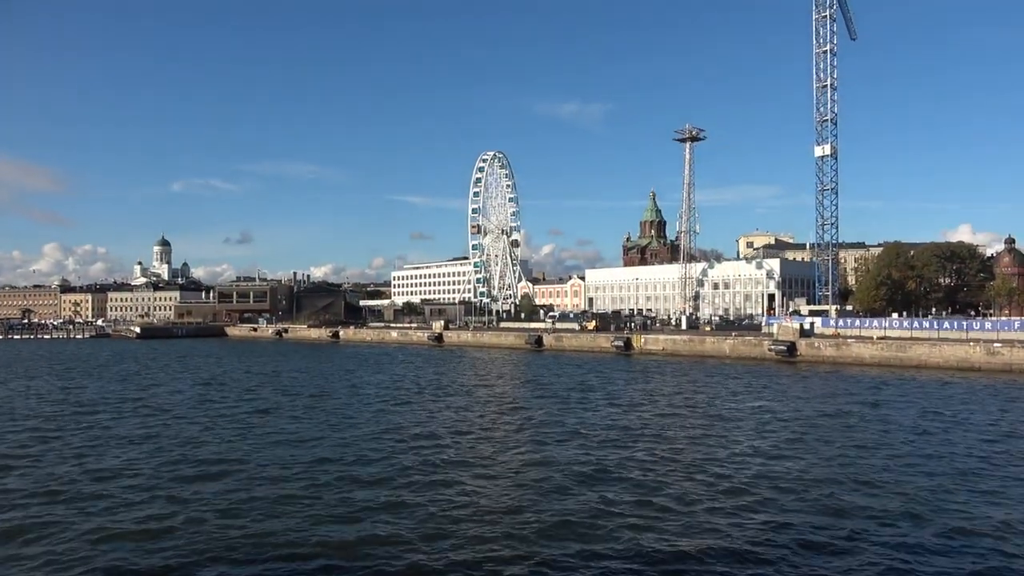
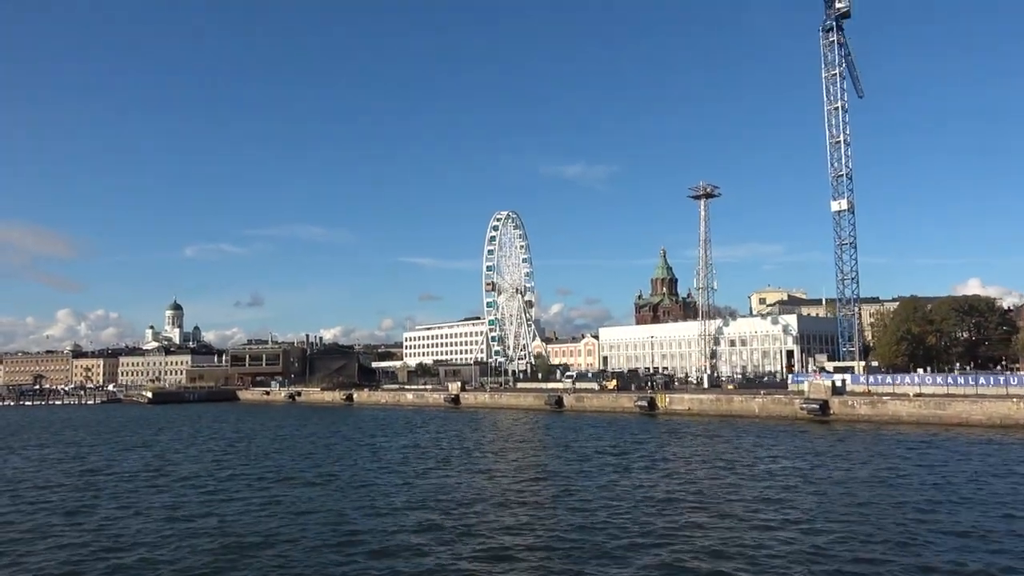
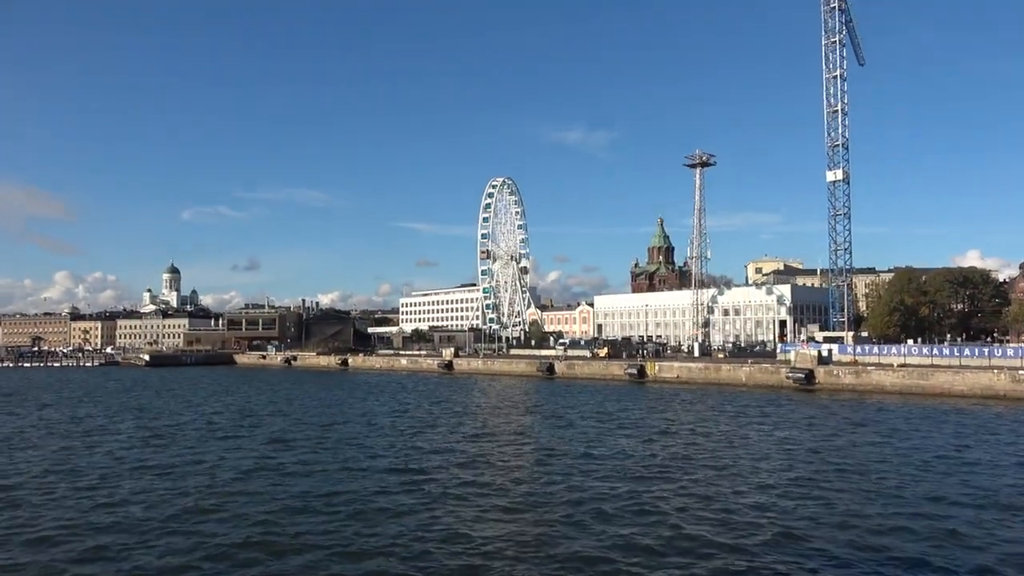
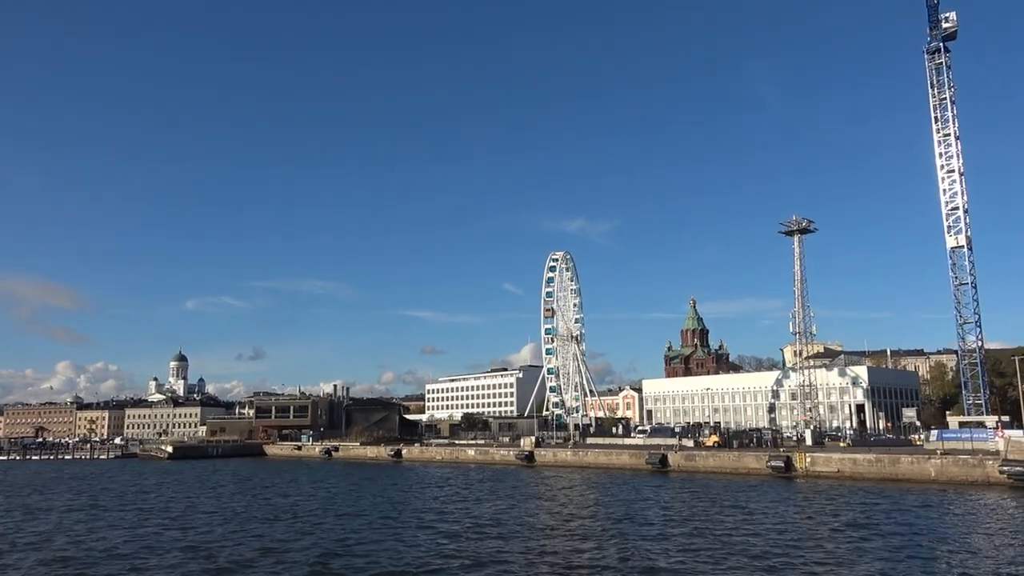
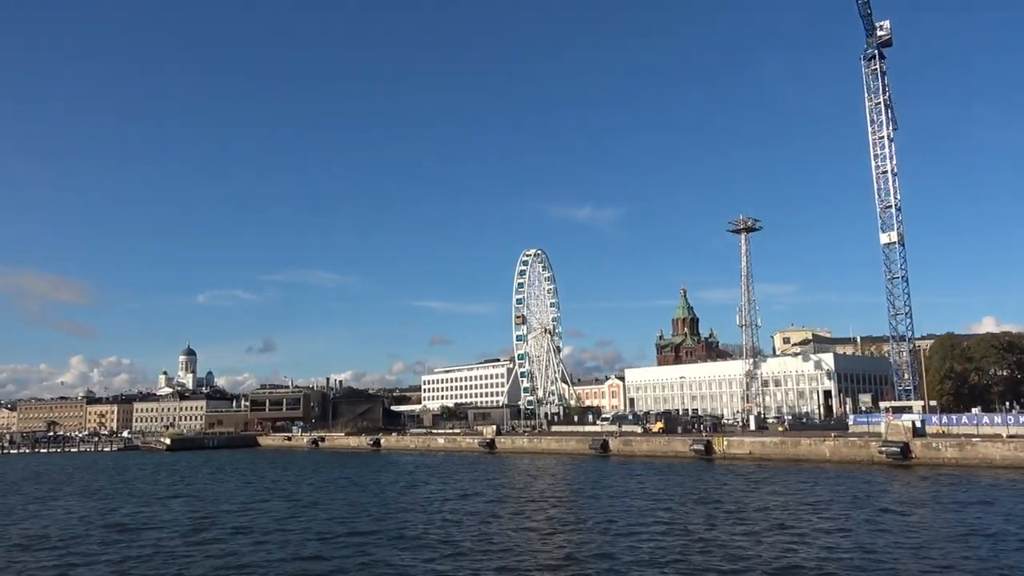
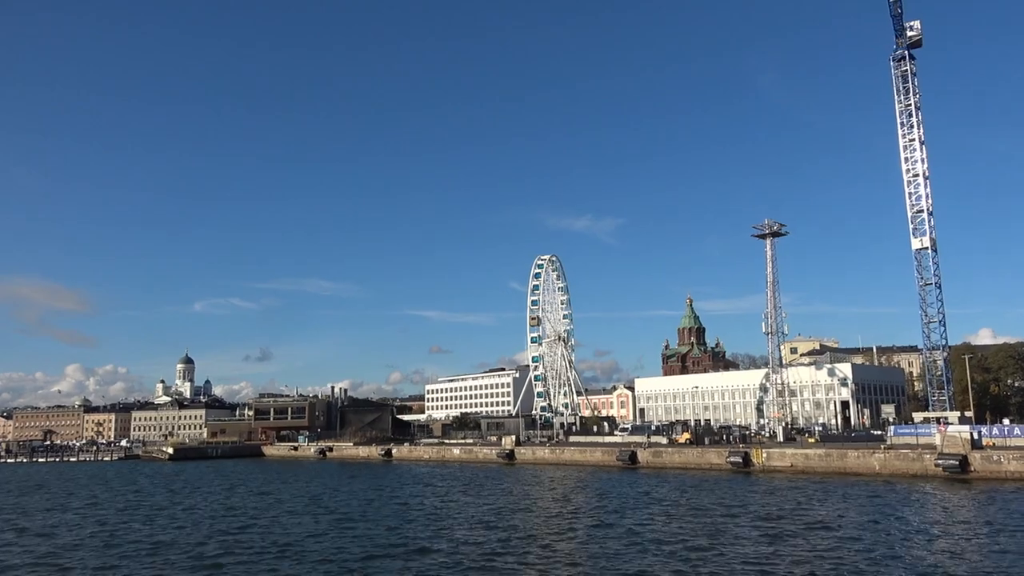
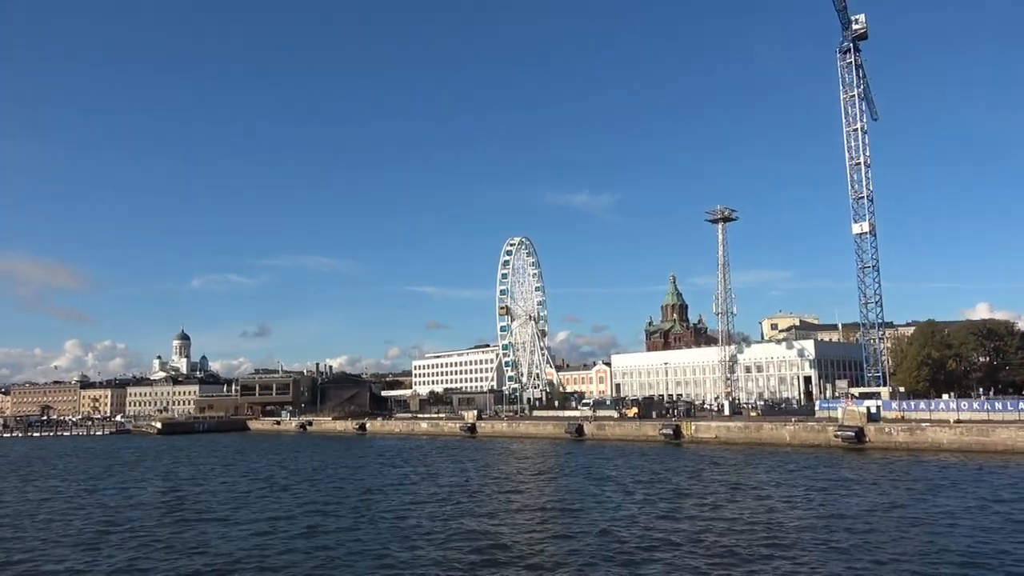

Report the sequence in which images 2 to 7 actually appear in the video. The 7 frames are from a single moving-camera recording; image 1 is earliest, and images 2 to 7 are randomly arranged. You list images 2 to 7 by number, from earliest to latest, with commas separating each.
3, 2, 7, 5, 6, 4
